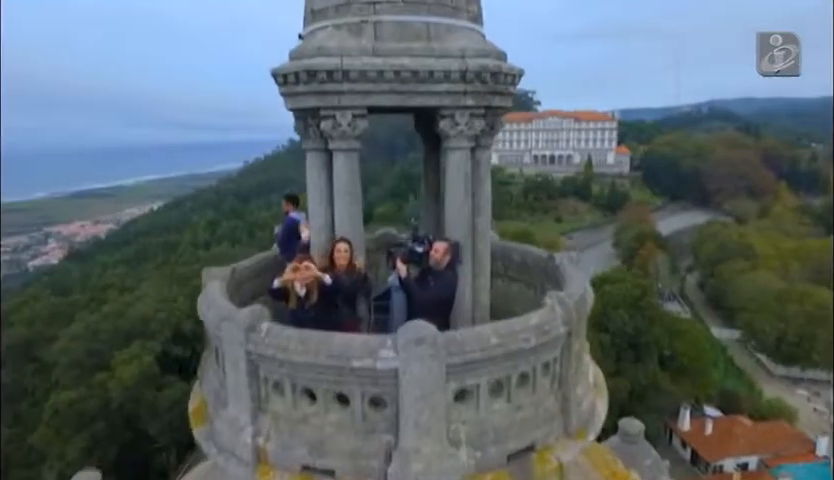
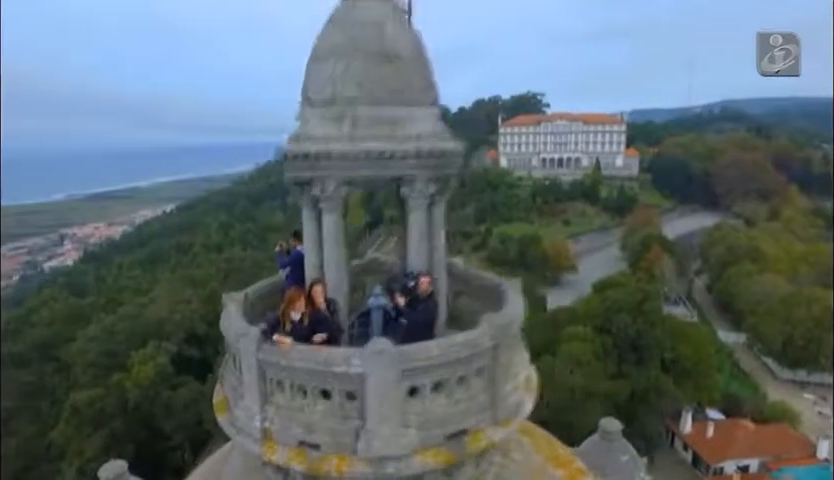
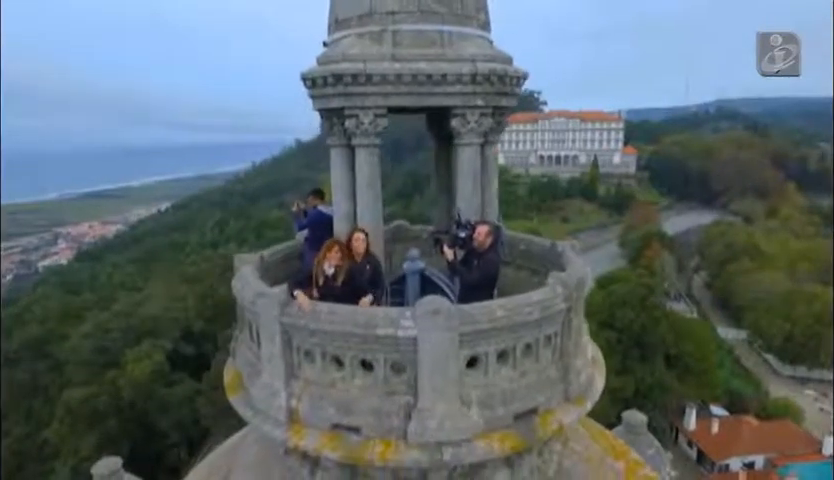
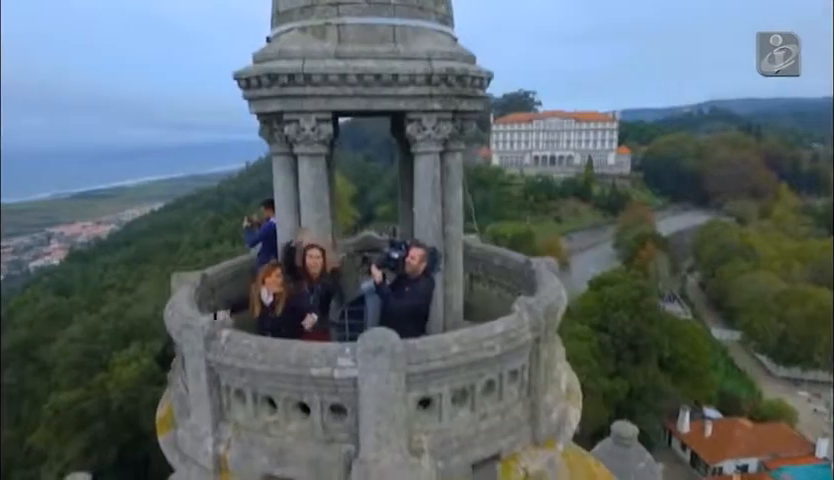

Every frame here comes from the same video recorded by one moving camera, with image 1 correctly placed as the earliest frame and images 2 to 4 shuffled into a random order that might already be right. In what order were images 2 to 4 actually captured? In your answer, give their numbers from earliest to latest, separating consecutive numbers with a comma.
4, 3, 2
